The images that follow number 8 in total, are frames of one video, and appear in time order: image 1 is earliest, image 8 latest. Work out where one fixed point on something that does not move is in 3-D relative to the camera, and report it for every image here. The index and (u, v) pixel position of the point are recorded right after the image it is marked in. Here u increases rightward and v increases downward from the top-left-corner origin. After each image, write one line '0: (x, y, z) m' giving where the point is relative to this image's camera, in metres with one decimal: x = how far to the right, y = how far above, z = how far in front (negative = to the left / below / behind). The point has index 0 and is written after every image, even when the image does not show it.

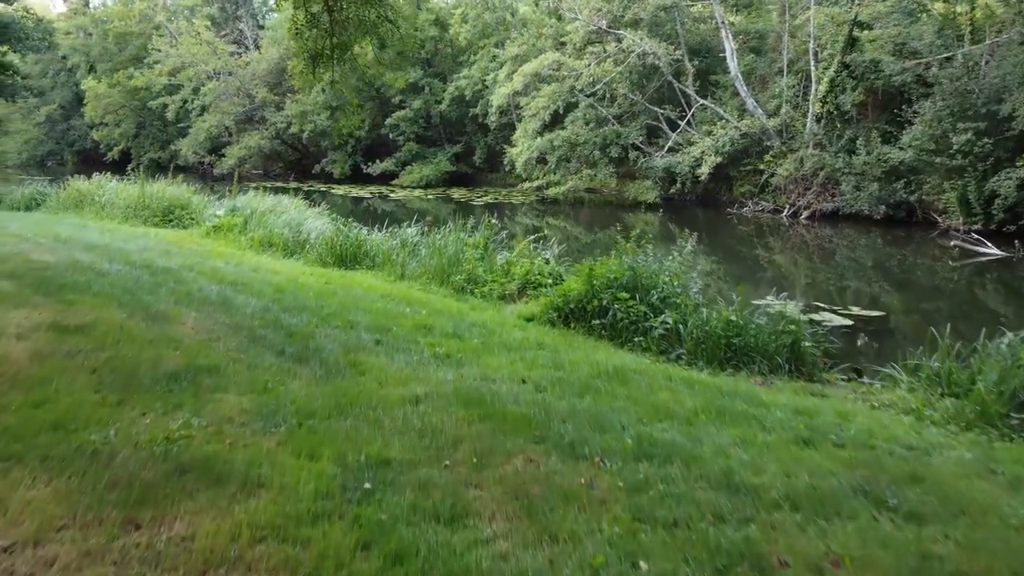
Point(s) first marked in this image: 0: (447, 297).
0: (-0.5, -0.1, +6.0) m
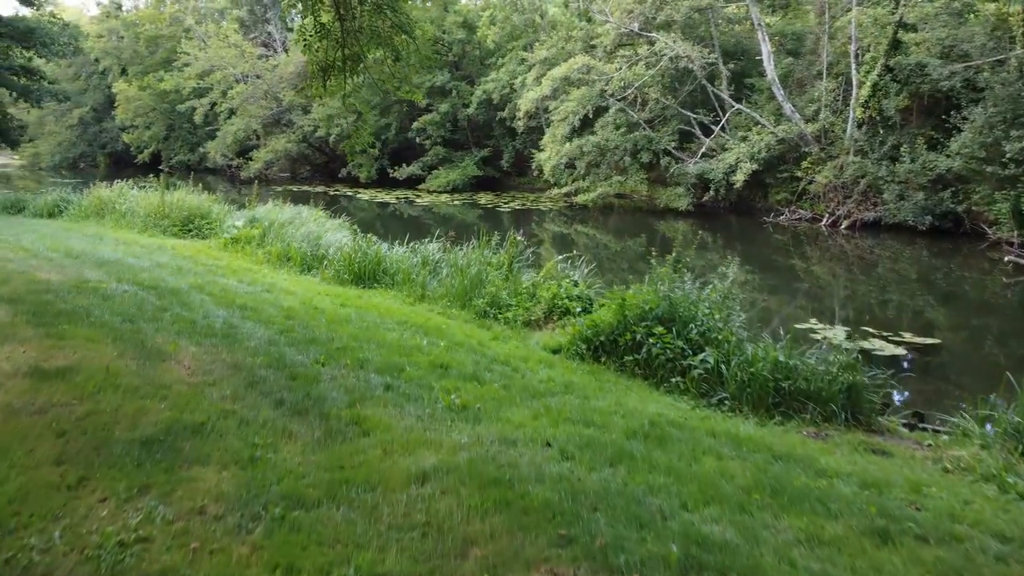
0: (-0.3, -0.2, +5.7) m
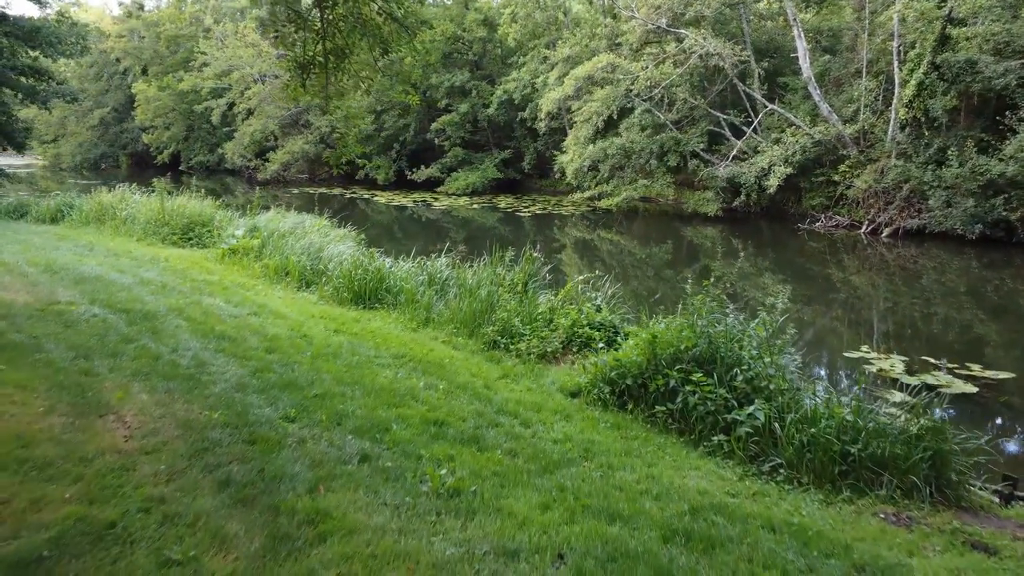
0: (-0.2, -0.4, +5.0) m
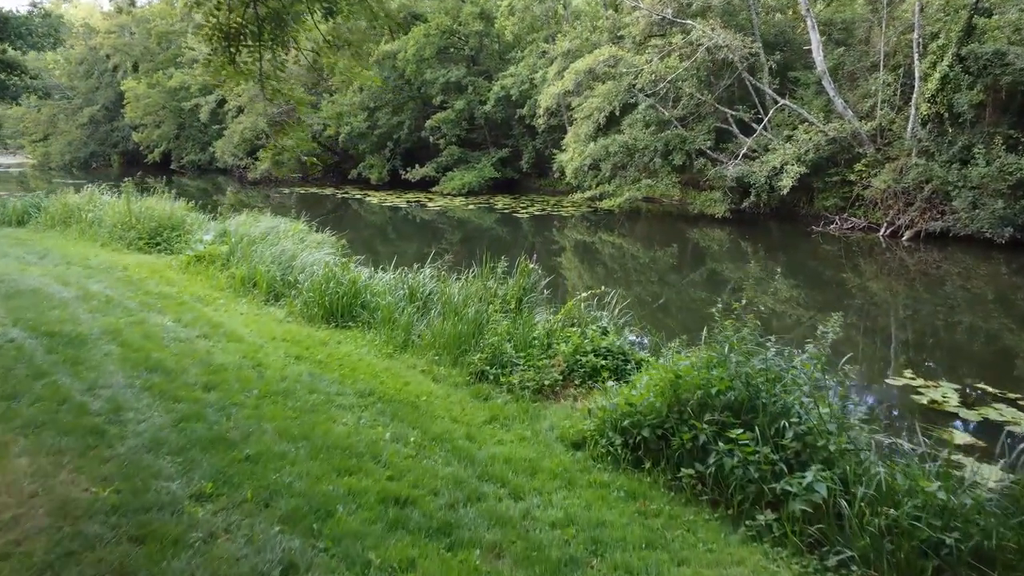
0: (-0.3, -0.5, +4.2) m
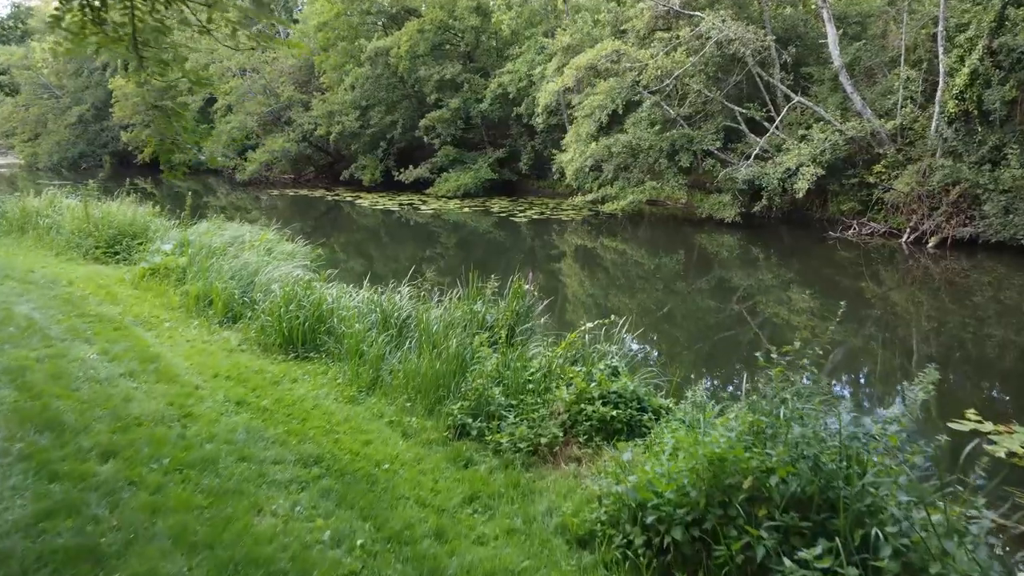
0: (-0.3, -0.7, +3.3) m
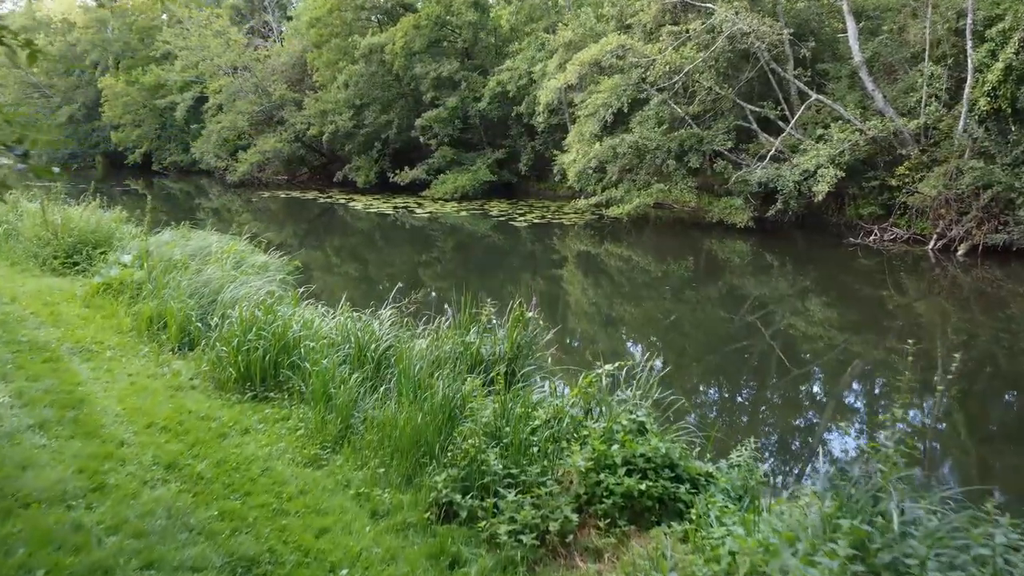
0: (-0.3, -0.8, +2.5) m
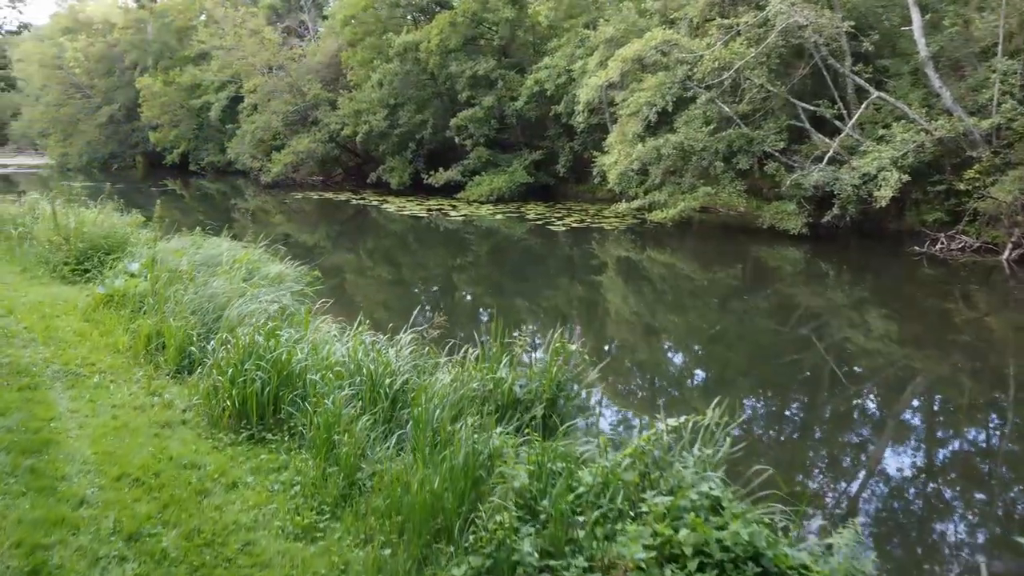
0: (-0.2, -0.9, +1.9) m
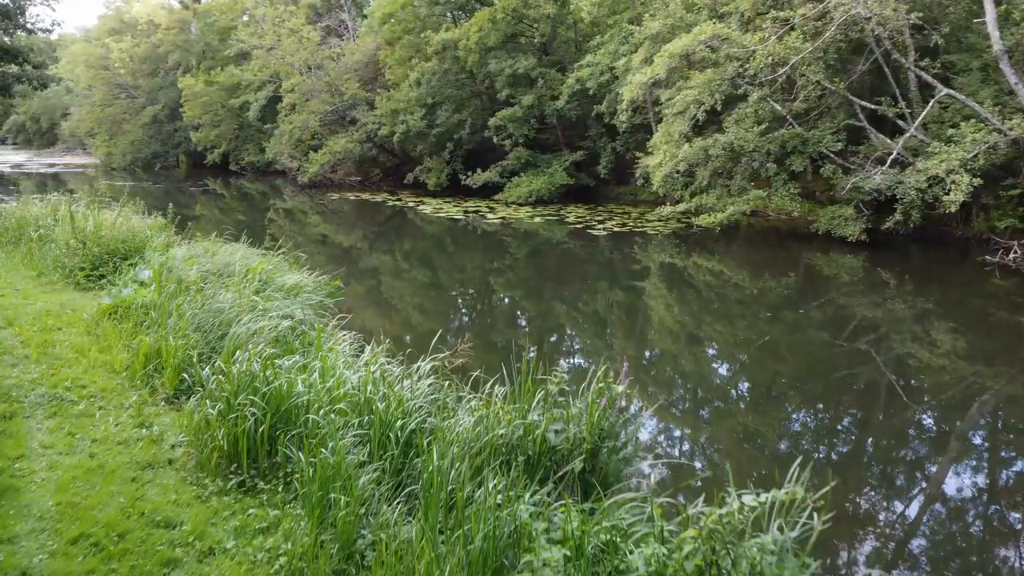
0: (-0.2, -1.0, +1.4) m
